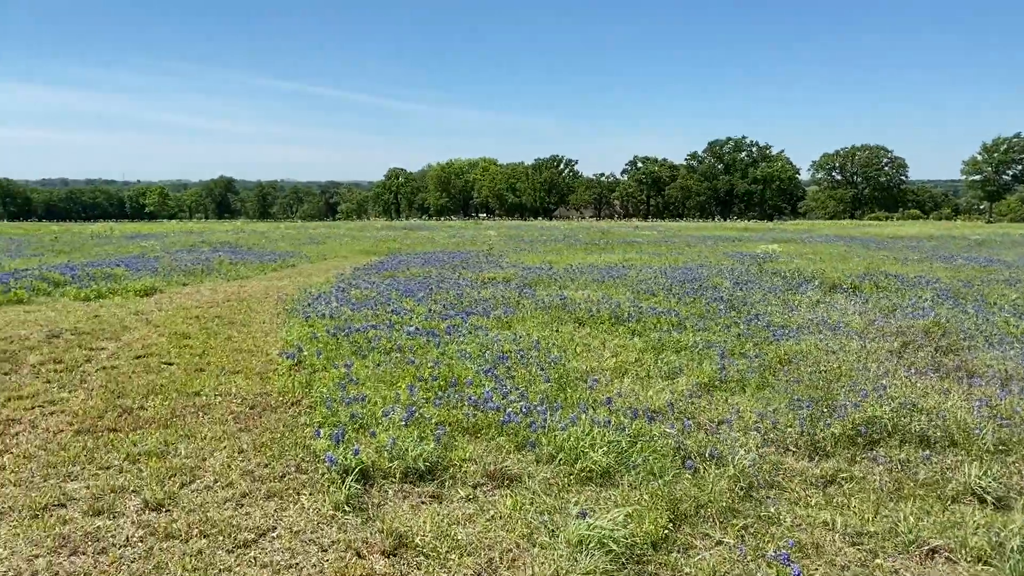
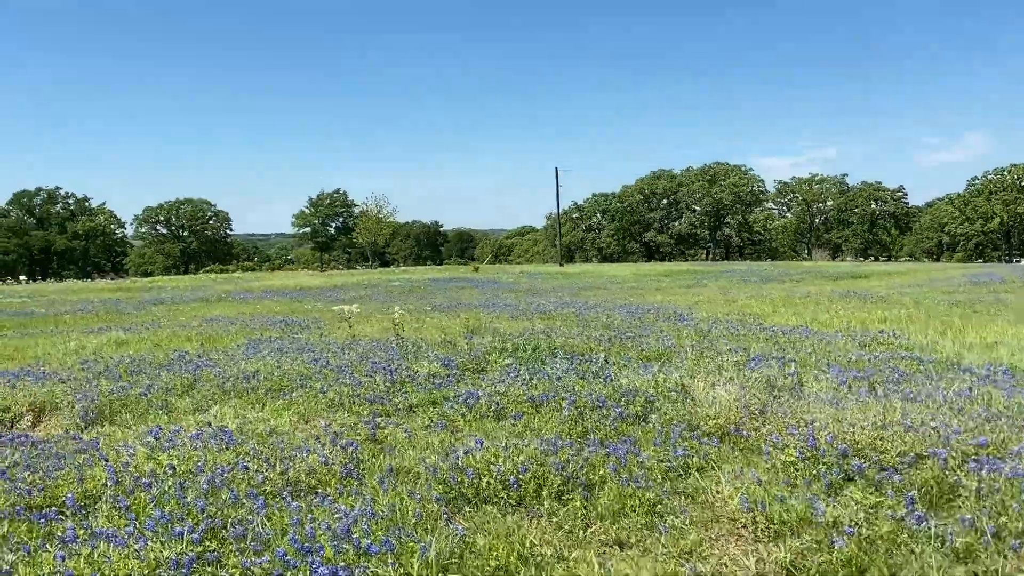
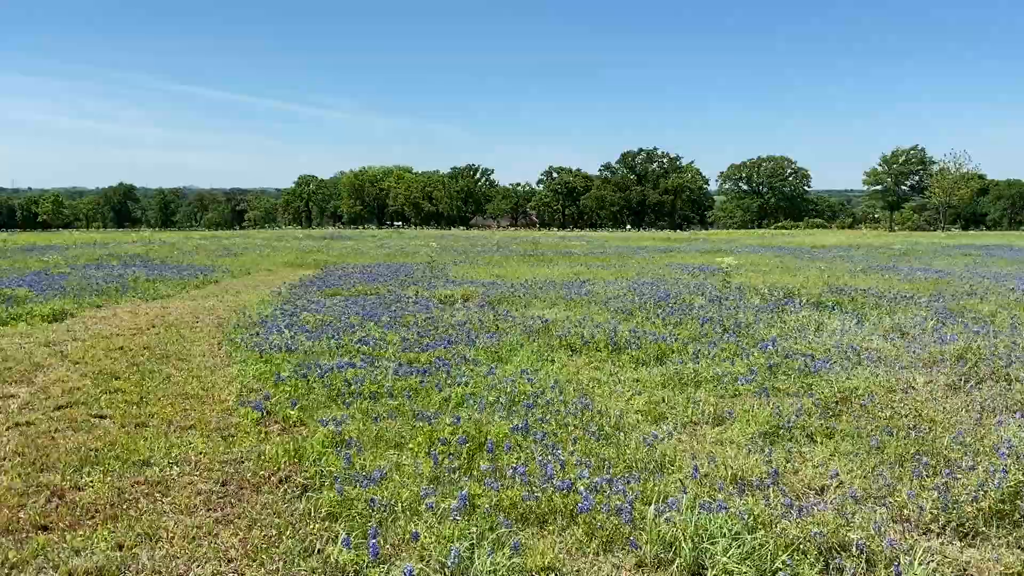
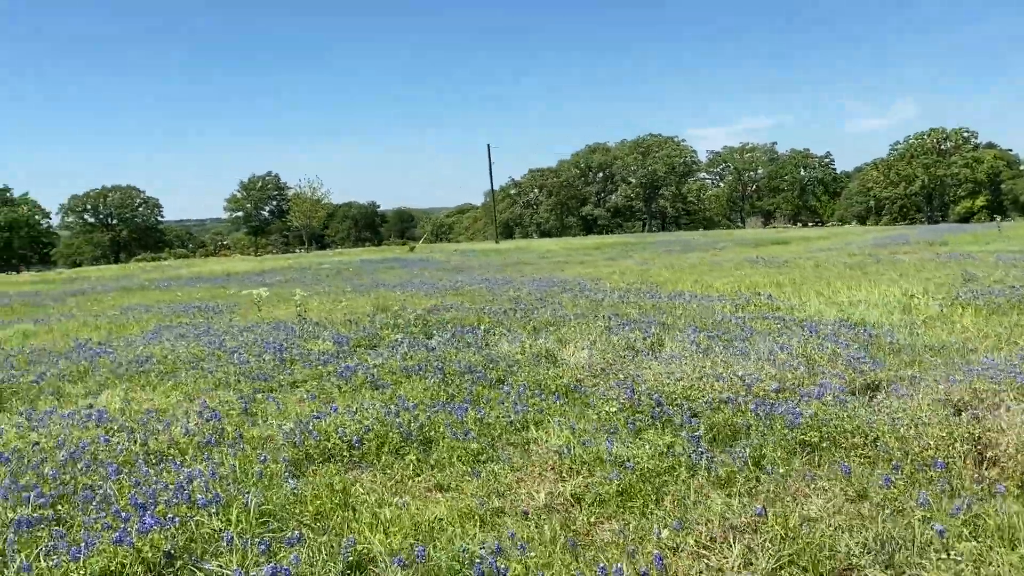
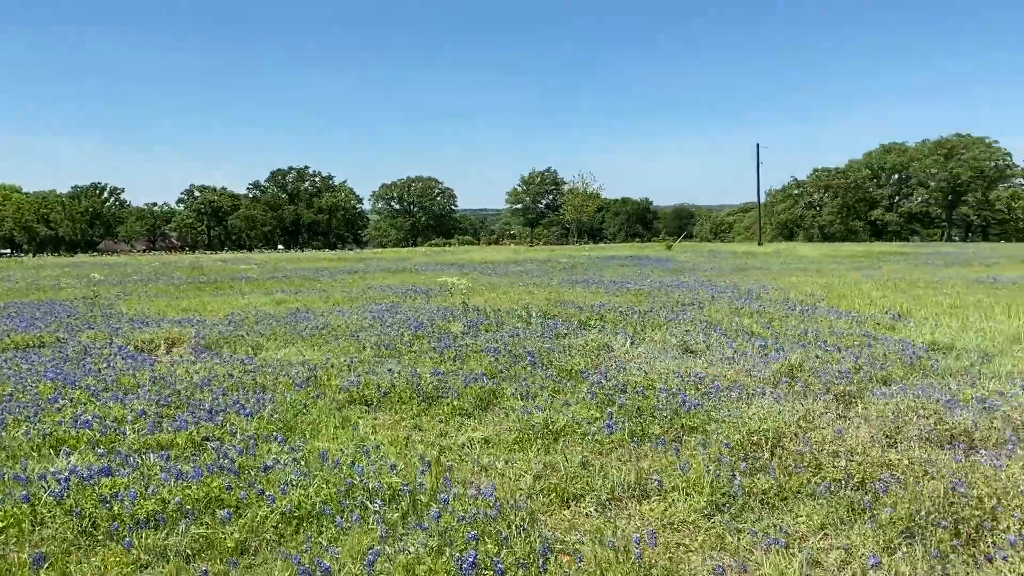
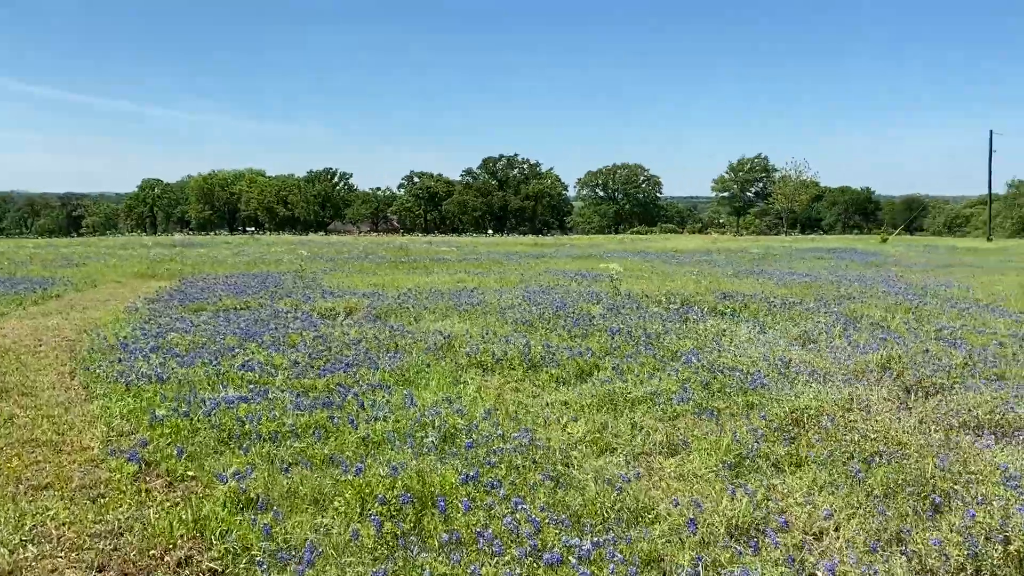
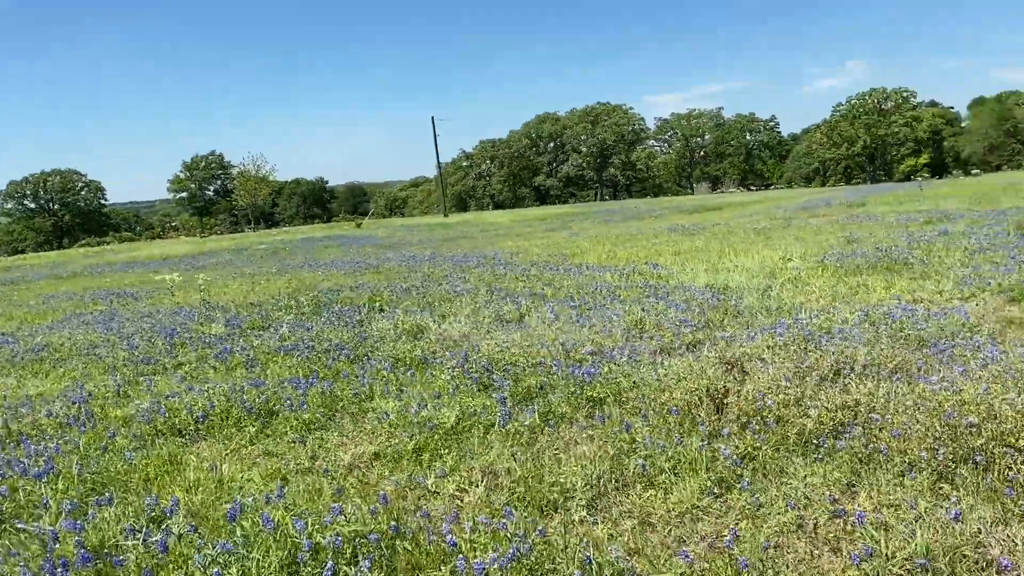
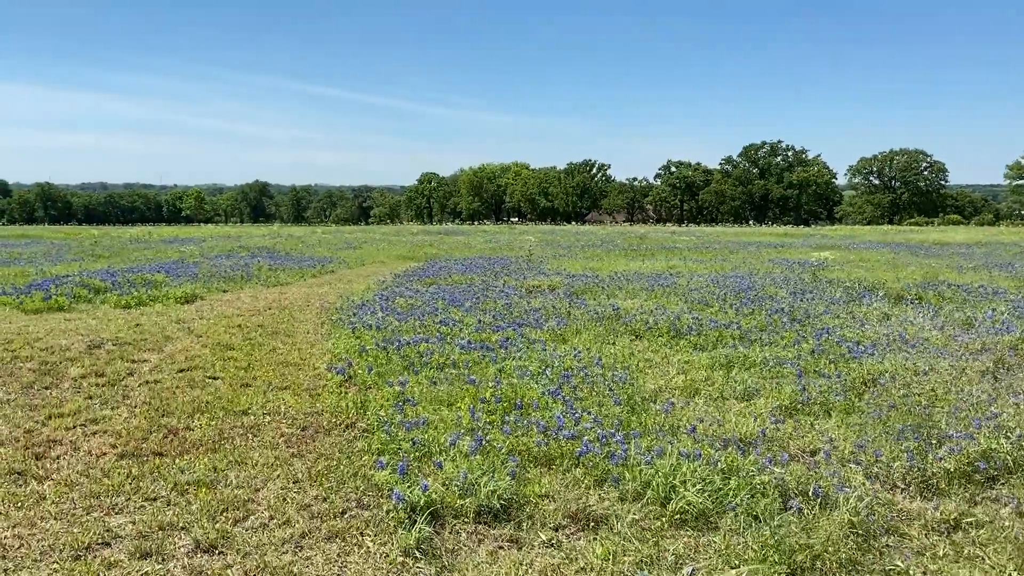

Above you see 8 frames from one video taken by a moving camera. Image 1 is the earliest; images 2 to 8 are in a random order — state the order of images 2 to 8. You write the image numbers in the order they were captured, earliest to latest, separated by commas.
8, 3, 6, 5, 7, 4, 2
